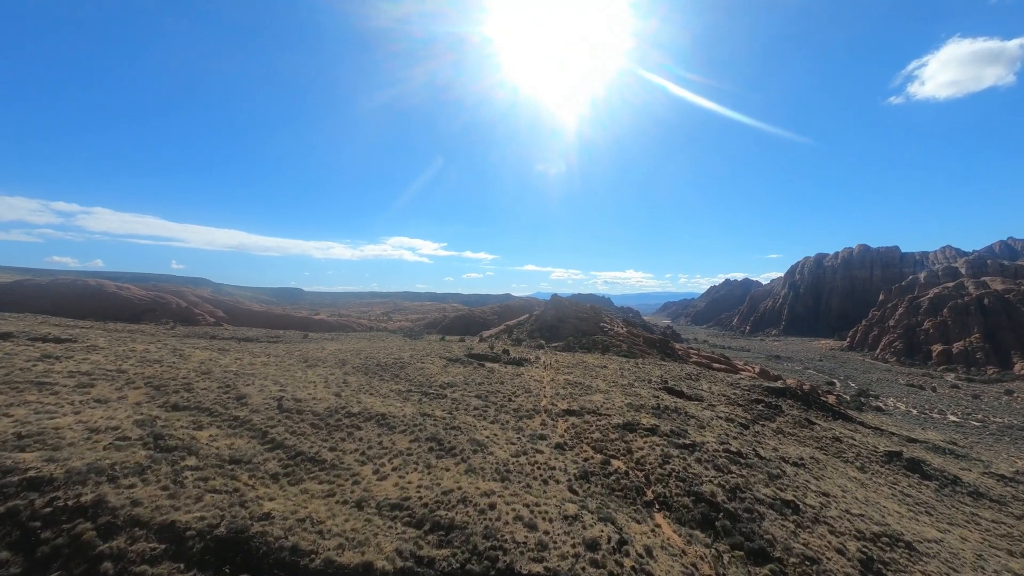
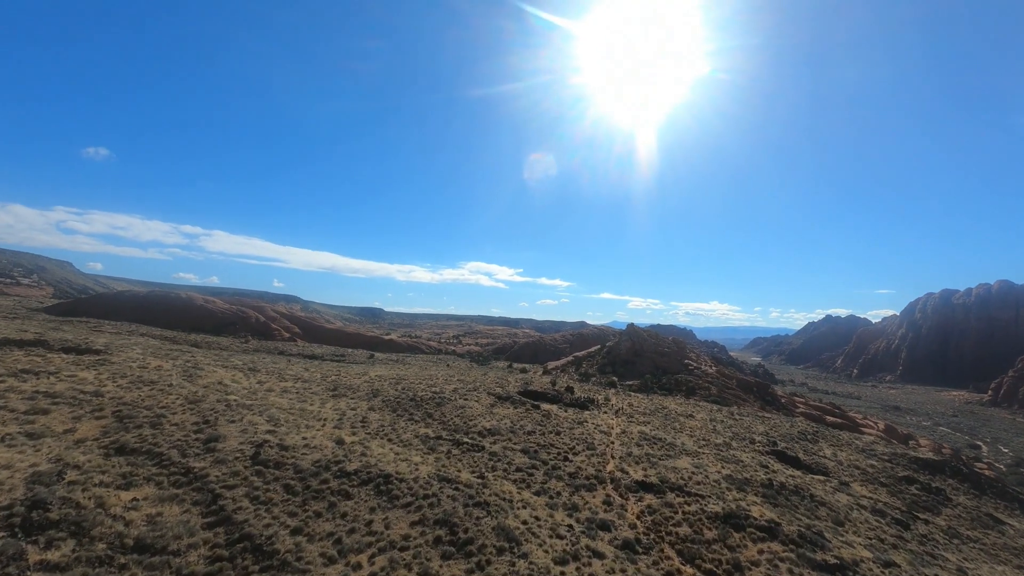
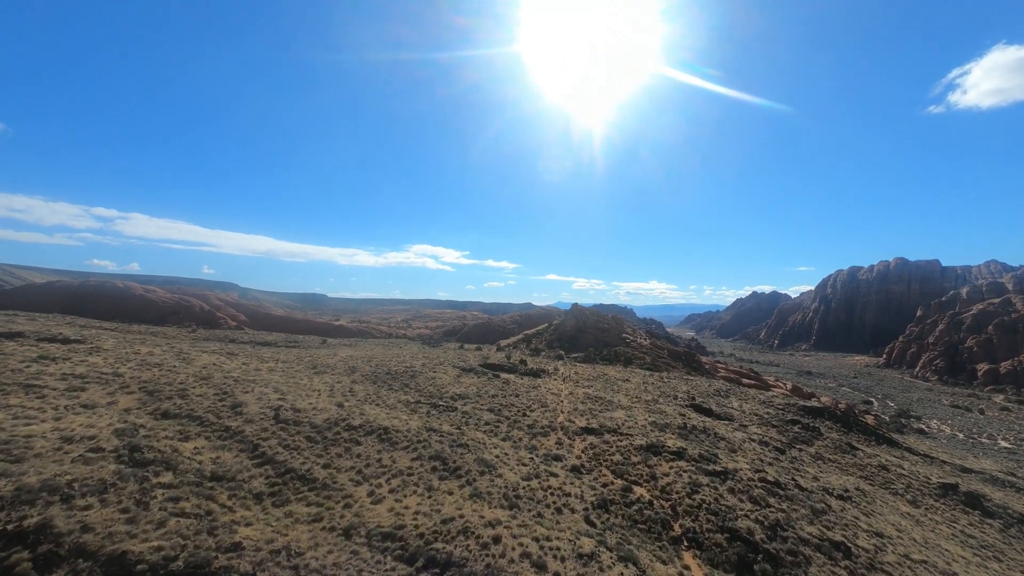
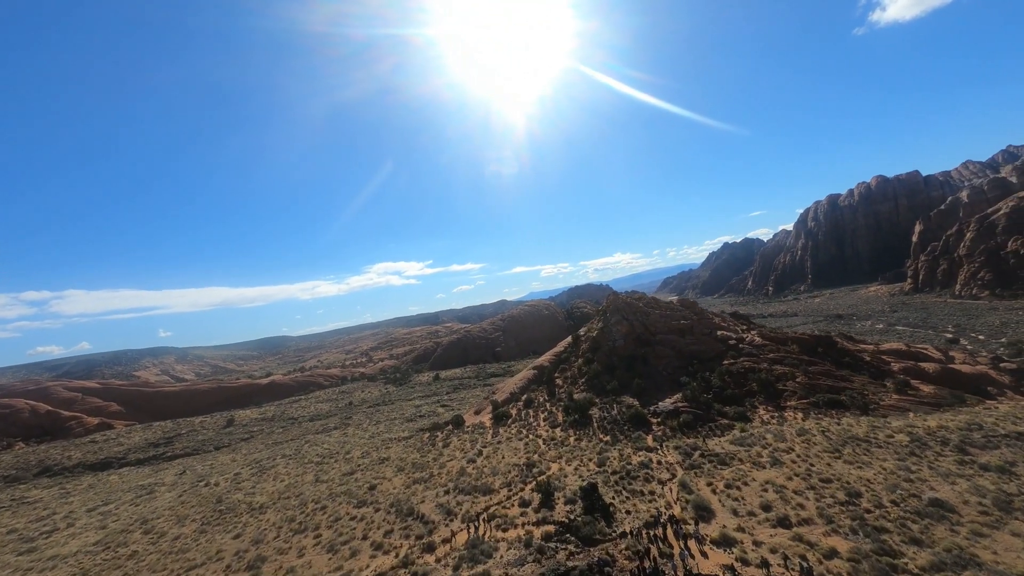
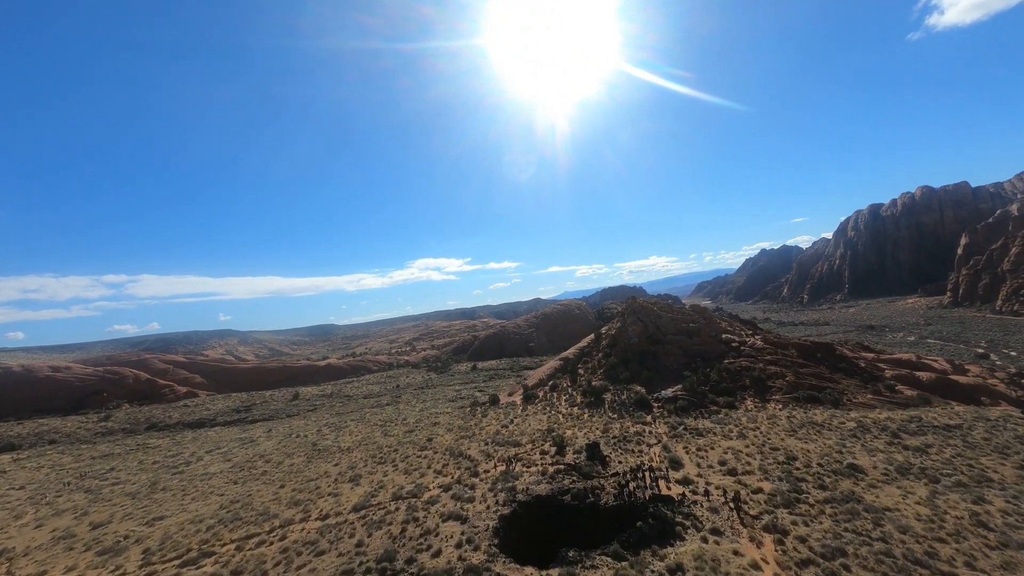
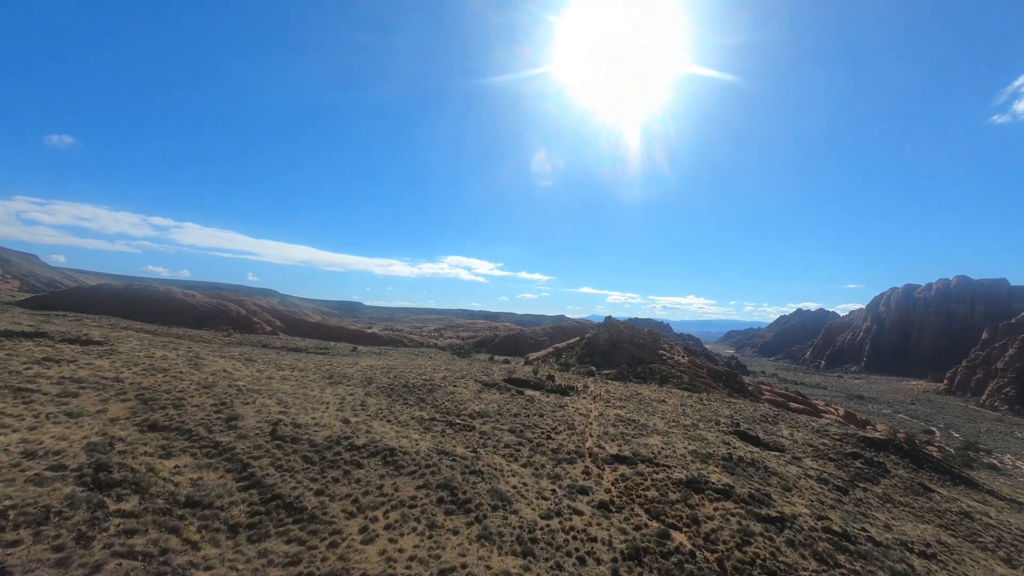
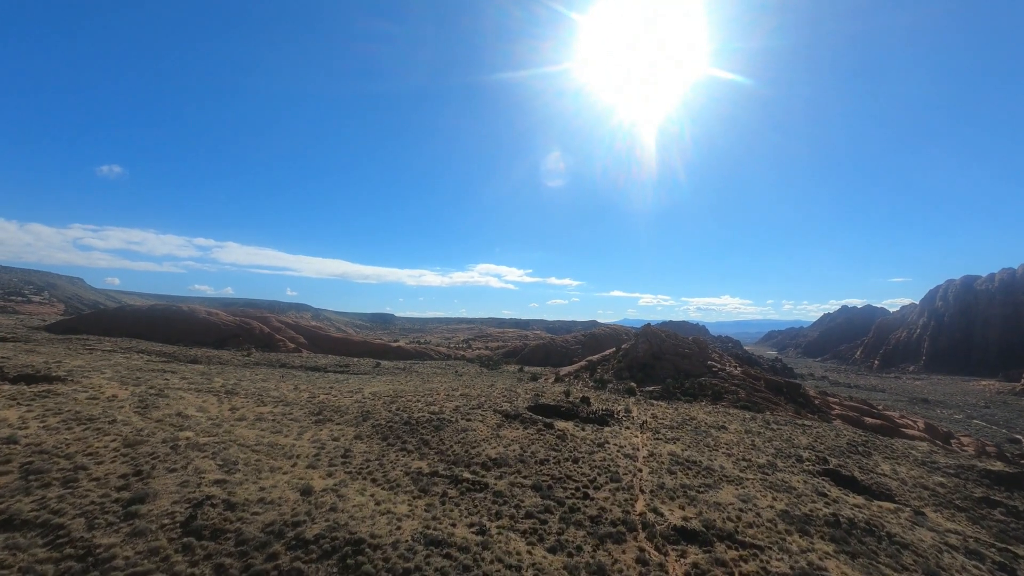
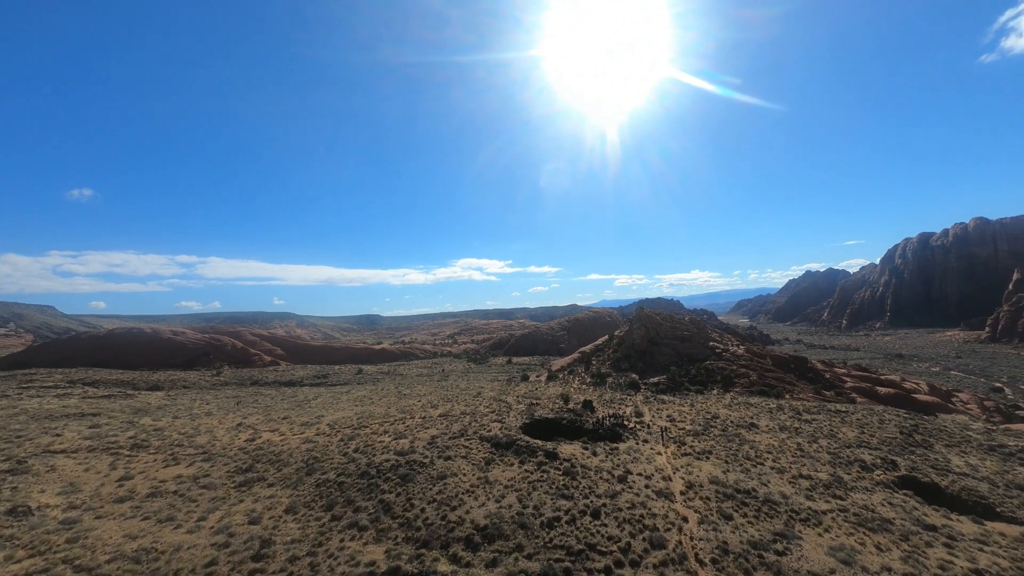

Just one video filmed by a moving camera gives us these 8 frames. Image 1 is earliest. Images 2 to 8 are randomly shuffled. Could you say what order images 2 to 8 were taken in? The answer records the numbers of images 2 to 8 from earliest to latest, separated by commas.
3, 6, 2, 7, 8, 5, 4
